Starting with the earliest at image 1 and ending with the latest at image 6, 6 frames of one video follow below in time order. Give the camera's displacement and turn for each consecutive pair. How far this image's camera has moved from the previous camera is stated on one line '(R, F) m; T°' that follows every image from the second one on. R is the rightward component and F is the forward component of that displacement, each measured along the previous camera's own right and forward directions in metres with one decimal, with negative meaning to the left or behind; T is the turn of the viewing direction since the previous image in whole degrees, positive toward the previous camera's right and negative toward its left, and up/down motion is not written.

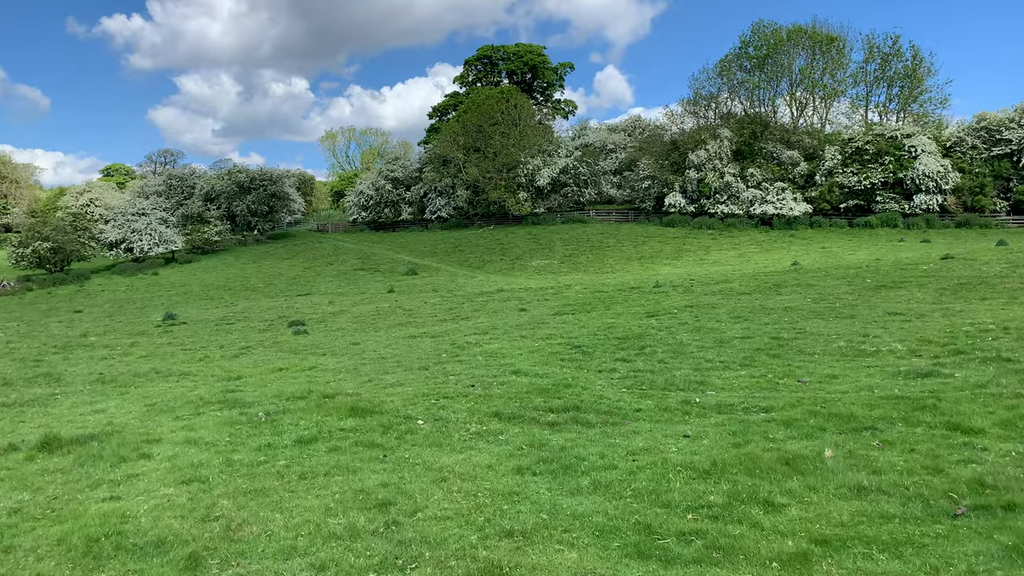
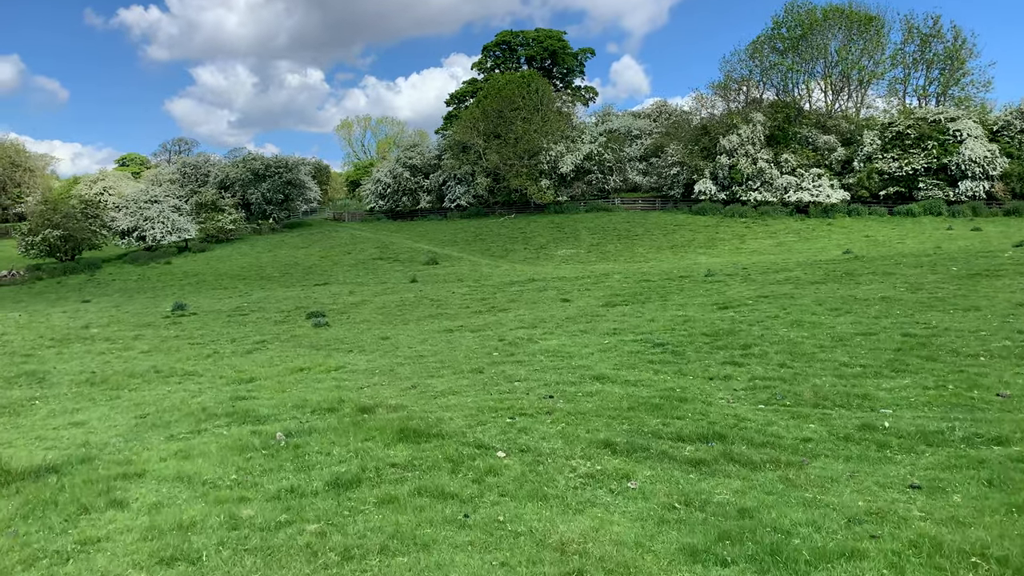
(-0.8, +2.5) m; -1°
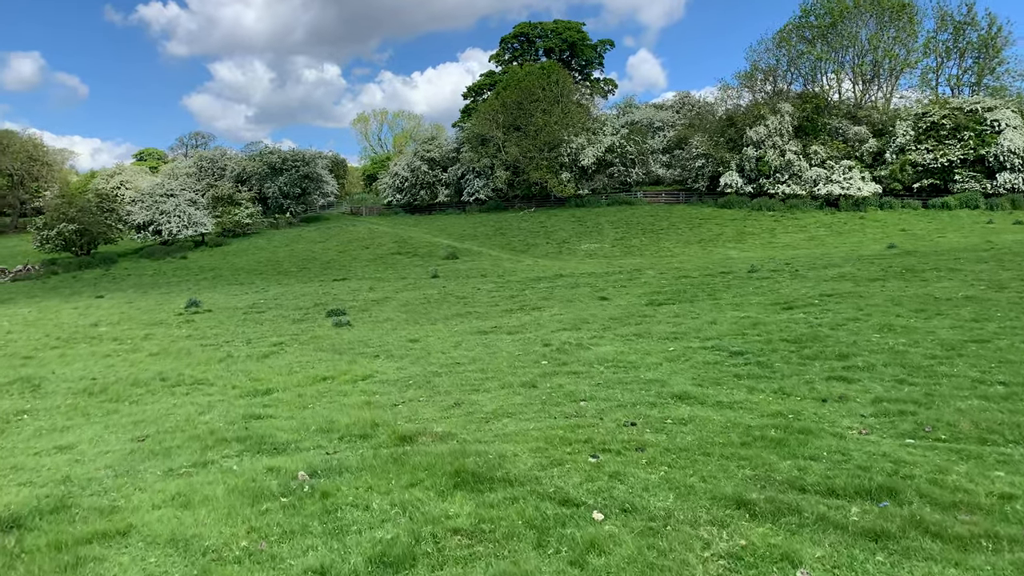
(-0.5, +1.5) m; -1°
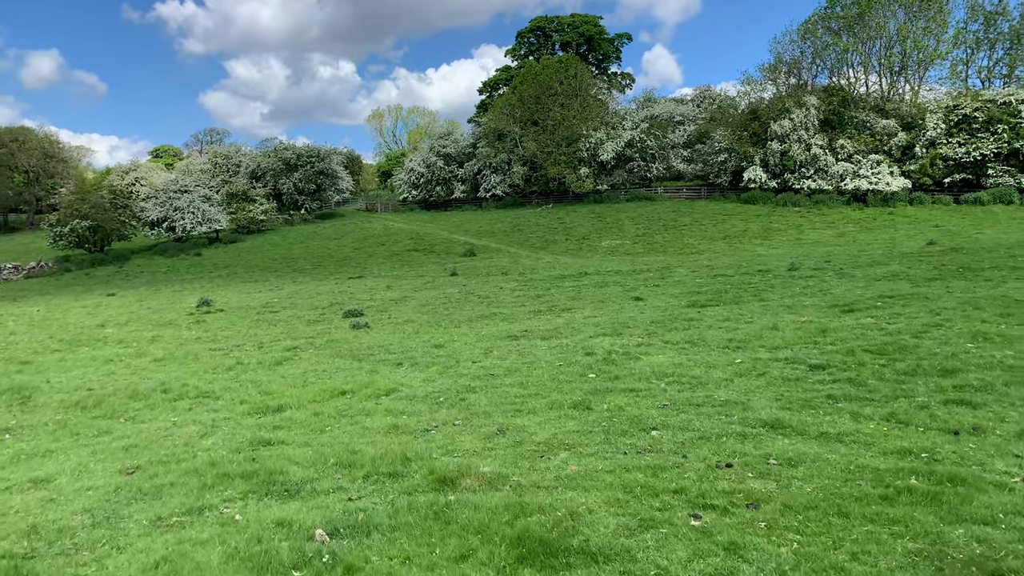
(-0.4, +1.3) m; -1°
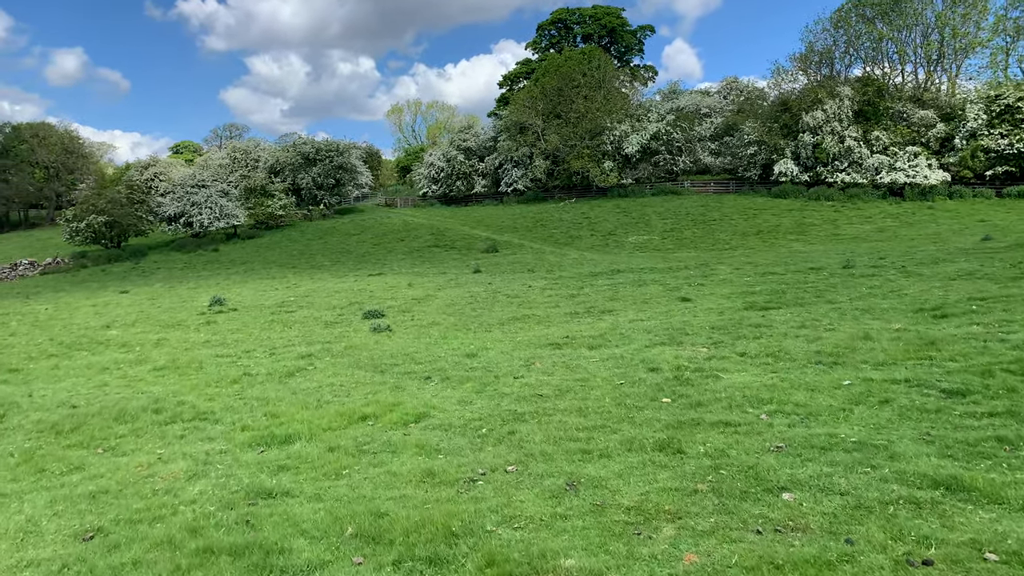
(-0.4, +1.7) m; -1°
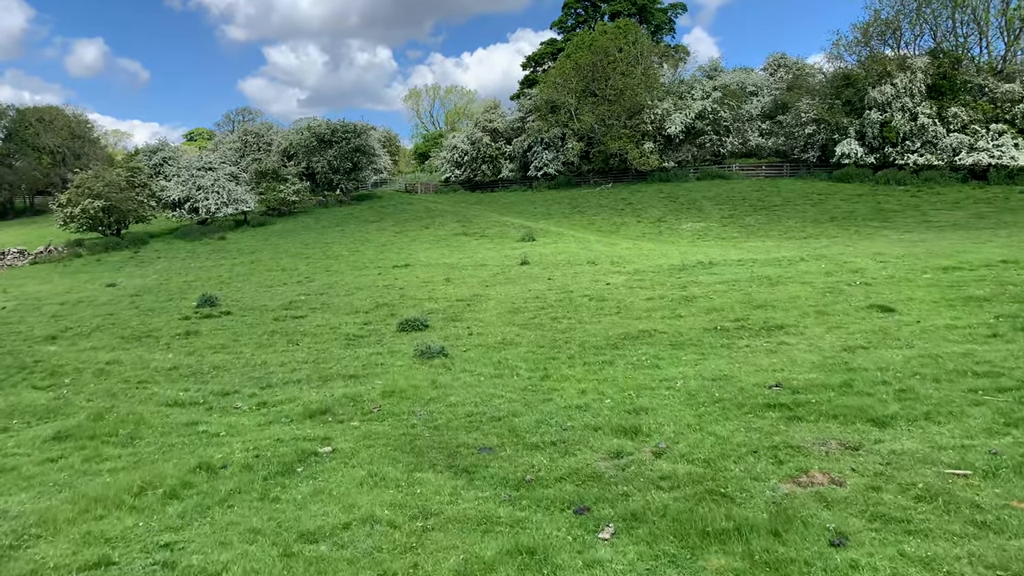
(-1.5, +5.9) m; -1°
